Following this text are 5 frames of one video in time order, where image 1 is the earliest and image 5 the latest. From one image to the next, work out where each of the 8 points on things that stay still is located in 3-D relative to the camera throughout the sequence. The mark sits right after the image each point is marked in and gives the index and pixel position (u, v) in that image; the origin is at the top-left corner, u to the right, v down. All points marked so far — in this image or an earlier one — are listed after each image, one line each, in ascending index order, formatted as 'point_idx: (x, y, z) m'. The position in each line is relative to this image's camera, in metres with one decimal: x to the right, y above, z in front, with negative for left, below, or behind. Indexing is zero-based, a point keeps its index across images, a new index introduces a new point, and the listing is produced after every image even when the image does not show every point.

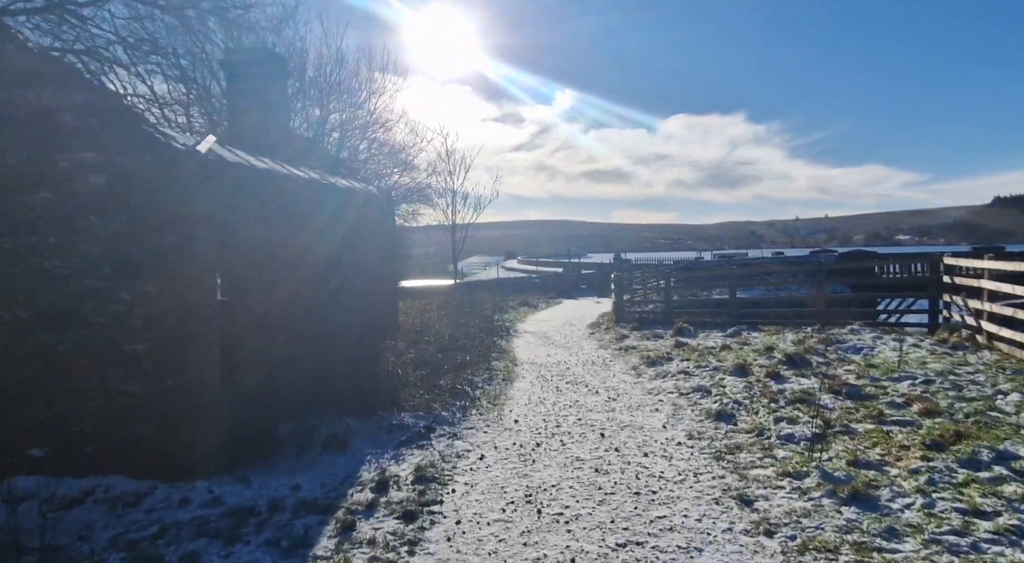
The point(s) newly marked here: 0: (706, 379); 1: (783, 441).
0: (+2.6, -1.3, +7.7) m
1: (+2.4, -1.4, +5.0) m
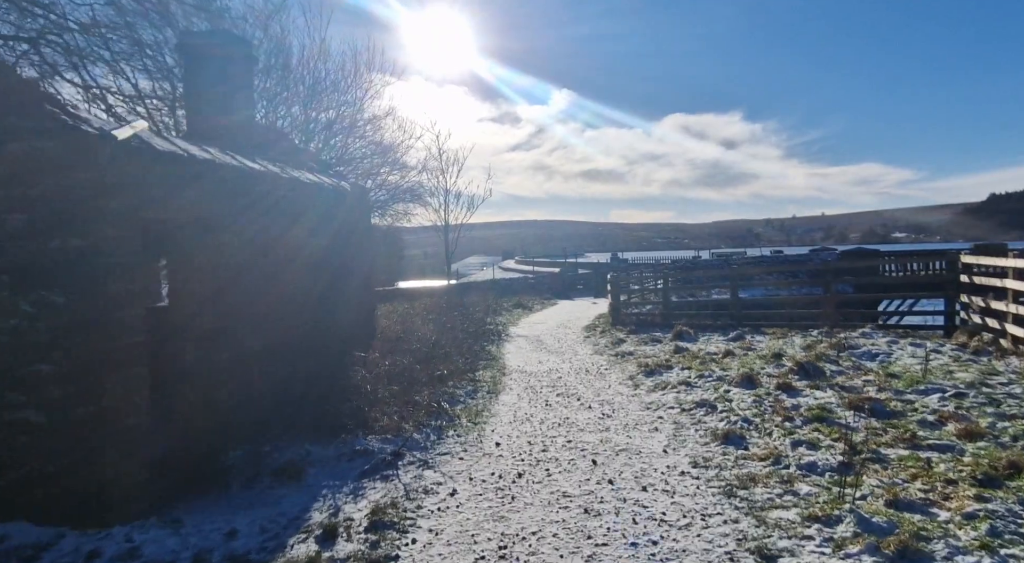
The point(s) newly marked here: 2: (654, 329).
0: (+2.4, -1.3, +7.0) m
1: (+2.2, -1.4, +4.3) m
2: (+3.8, -1.3, +15.4) m
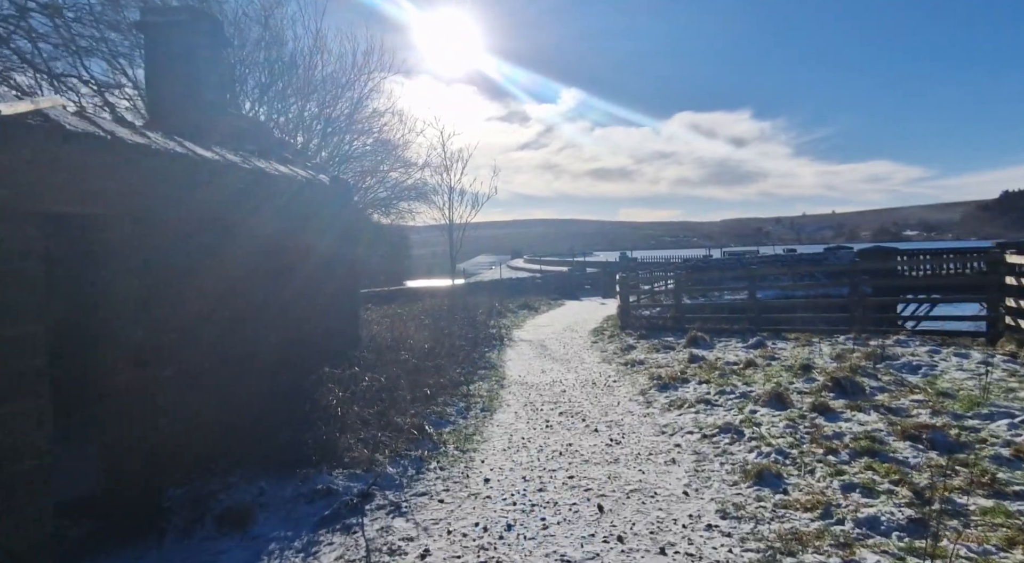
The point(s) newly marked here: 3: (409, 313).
0: (+2.4, -1.4, +6.1) m
1: (+2.1, -1.5, +3.4) m
2: (+3.9, -1.3, +14.5) m
3: (-2.9, -1.0, +16.7) m
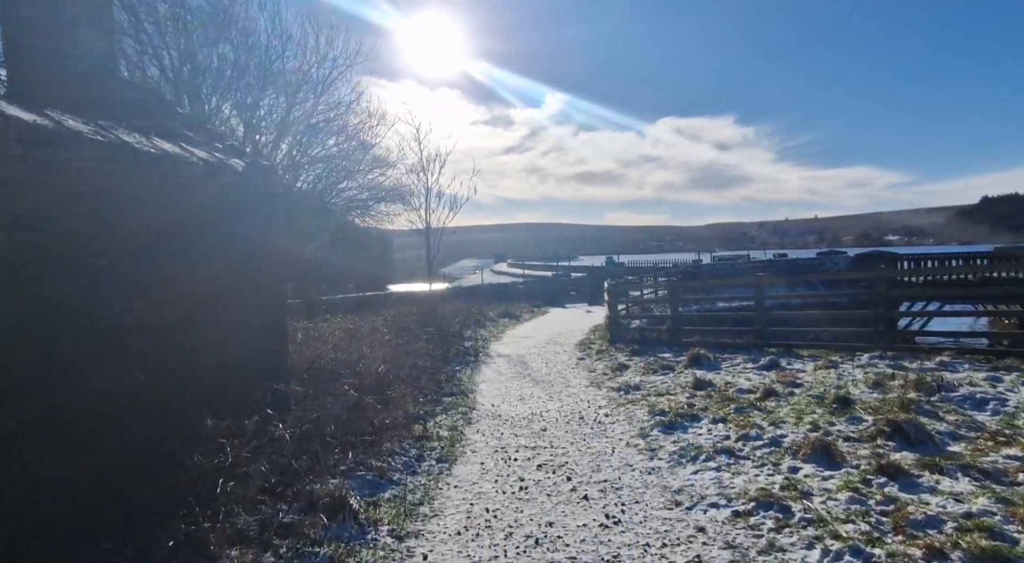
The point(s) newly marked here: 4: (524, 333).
0: (+2.1, -1.5, +4.6) m
1: (+1.9, -1.6, +1.9) m
2: (+3.4, -1.5, +13.0) m
3: (-3.5, -1.2, +15.1) m
4: (+0.4, -1.7, +20.0) m
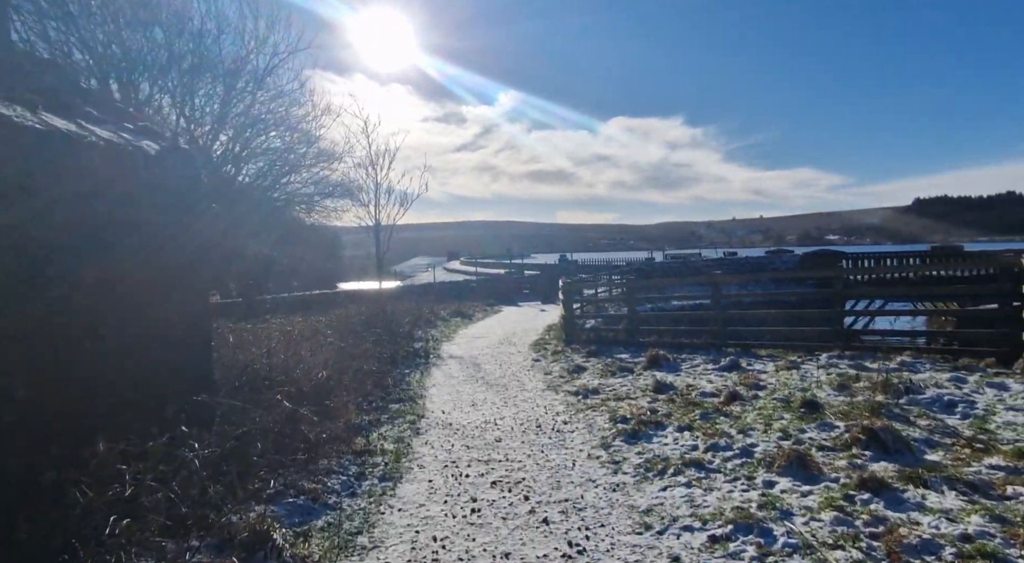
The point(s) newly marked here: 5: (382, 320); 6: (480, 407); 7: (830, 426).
0: (+1.7, -1.5, +4.2) m
1: (+1.7, -1.6, +1.5) m
2: (+2.3, -1.5, +12.7) m
3: (-4.7, -1.1, +14.2) m
4: (-1.2, -1.7, +19.4) m
5: (-4.2, -1.2, +18.4) m
6: (-0.5, -1.8, +8.7) m
7: (+3.0, -1.3, +5.3) m
